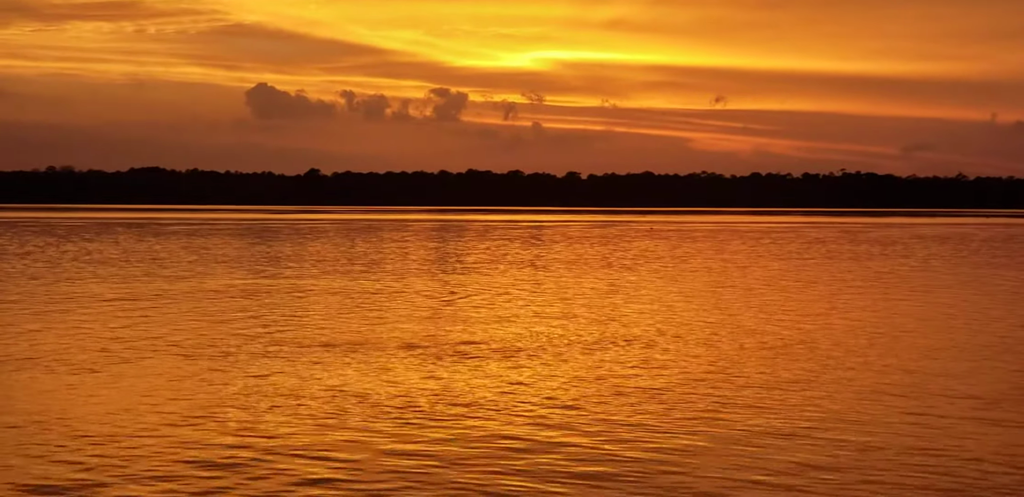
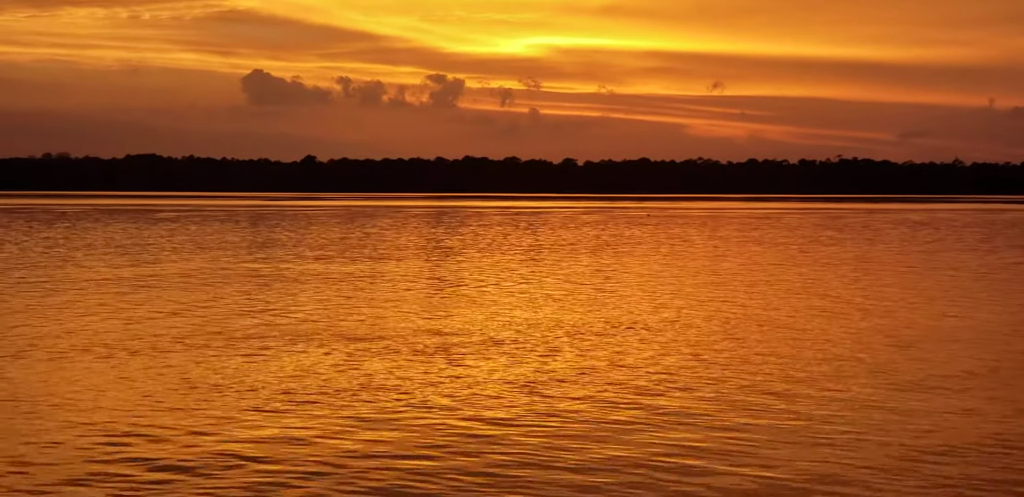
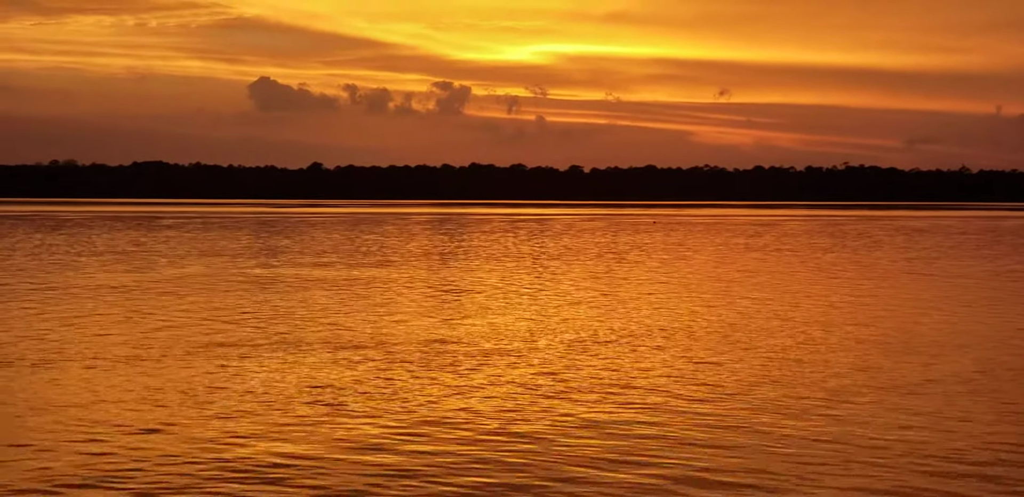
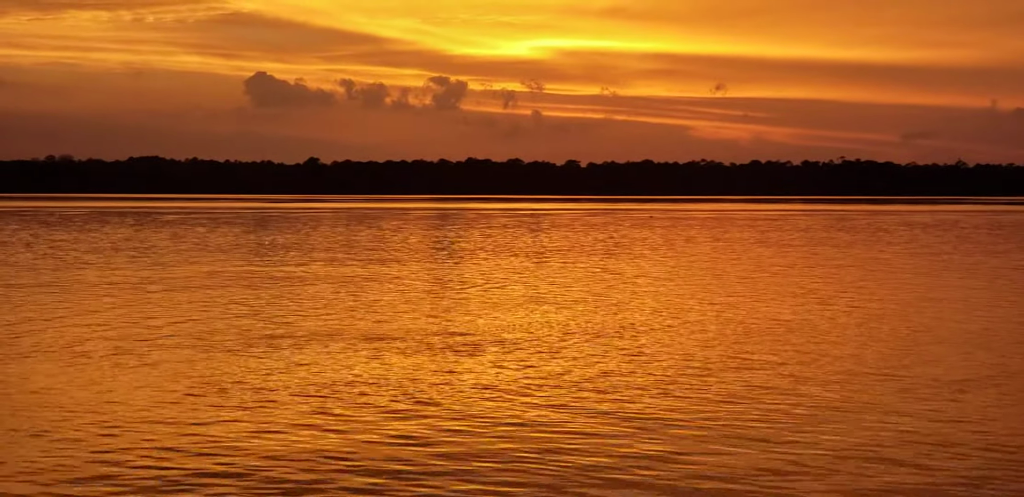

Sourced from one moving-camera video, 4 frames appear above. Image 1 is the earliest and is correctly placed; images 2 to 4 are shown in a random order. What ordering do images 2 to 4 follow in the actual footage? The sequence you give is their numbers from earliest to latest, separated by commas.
4, 2, 3
